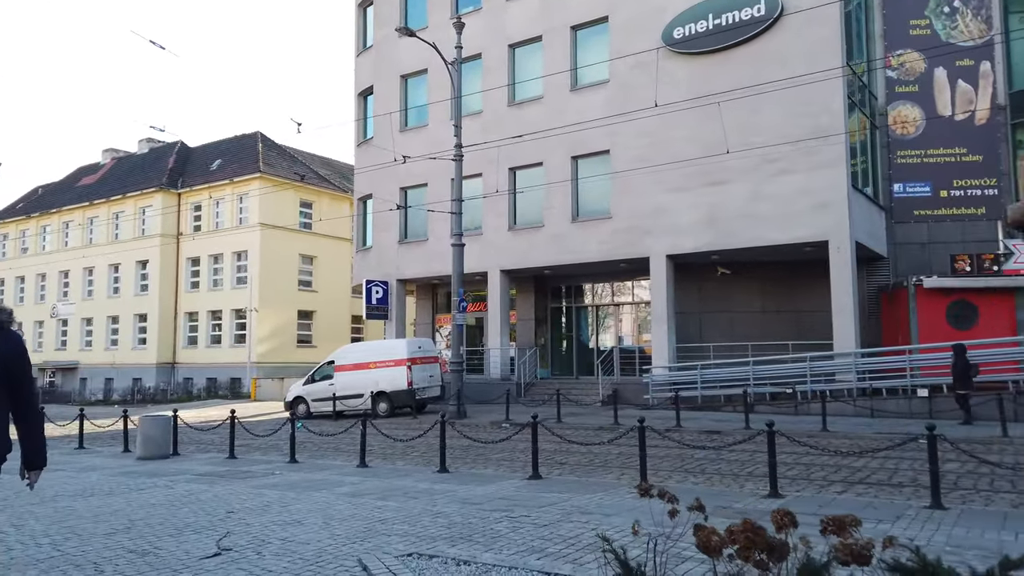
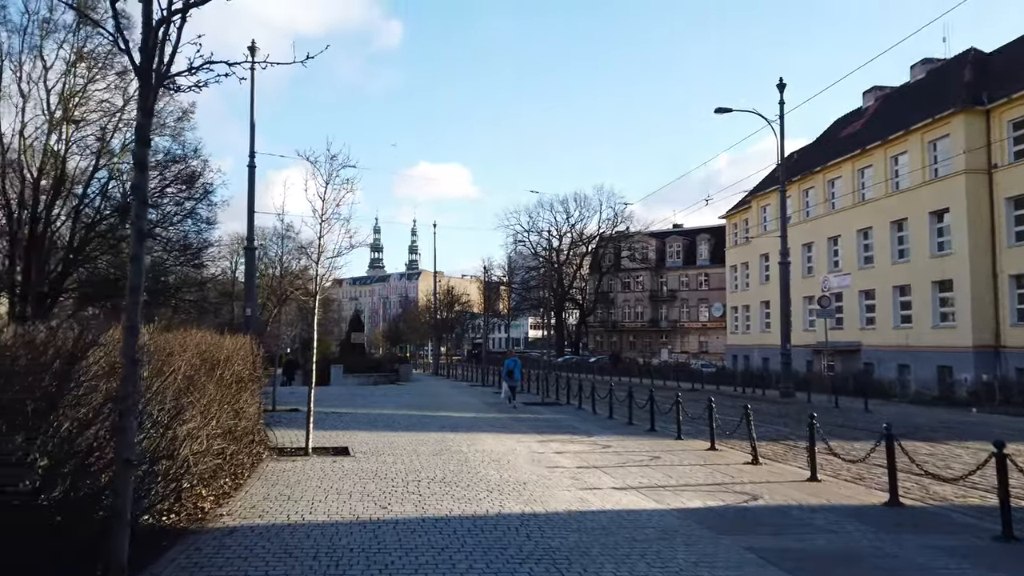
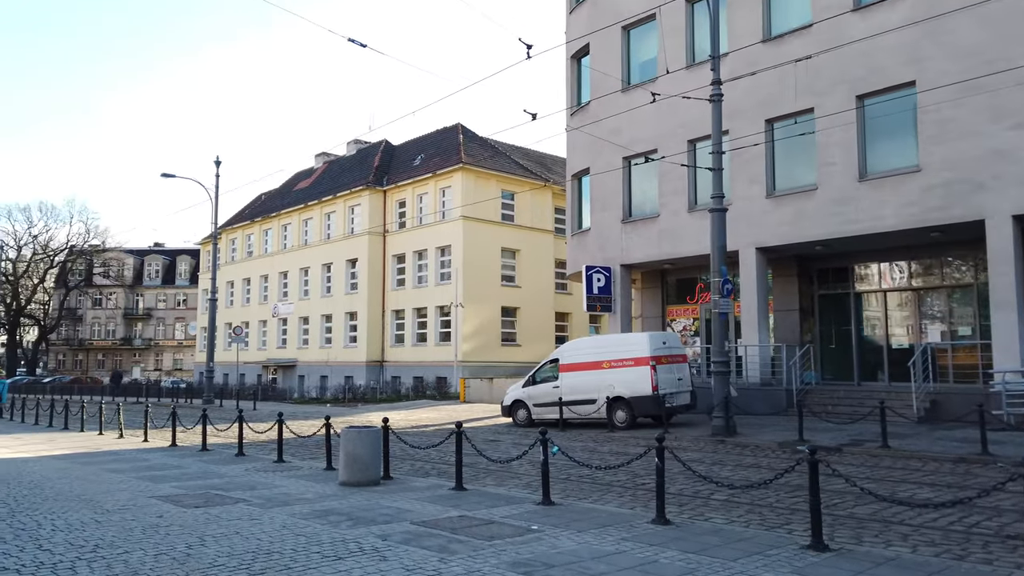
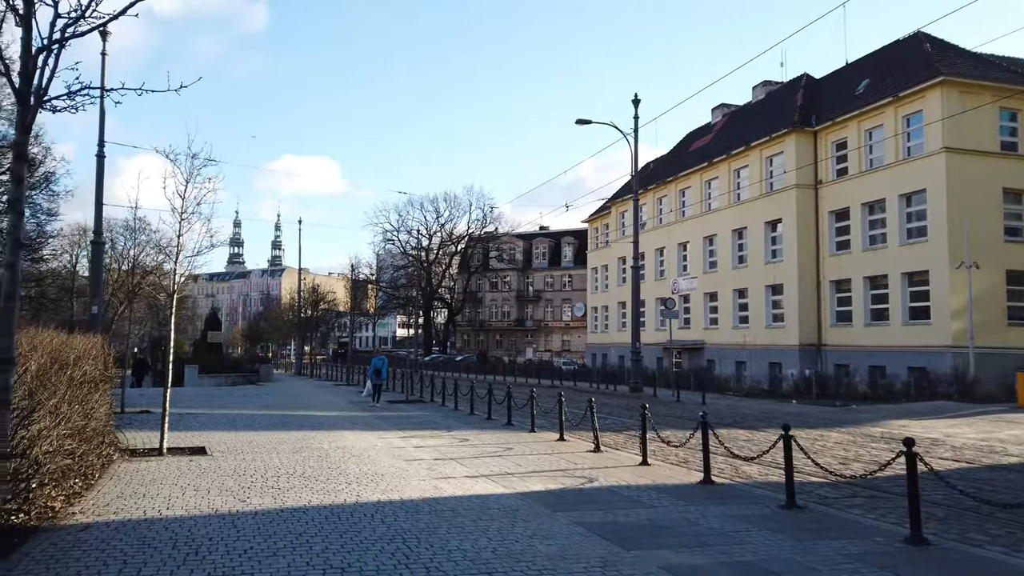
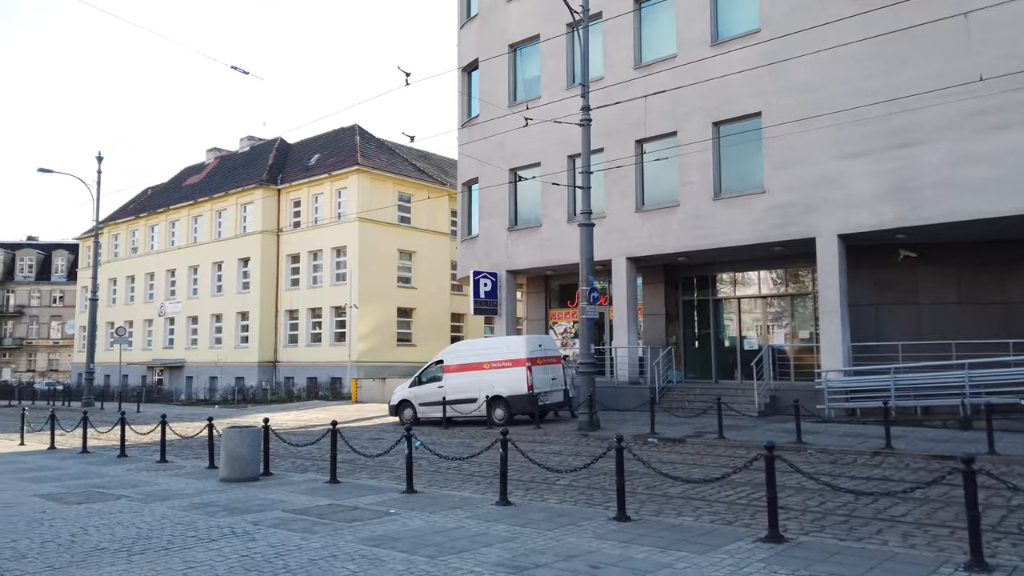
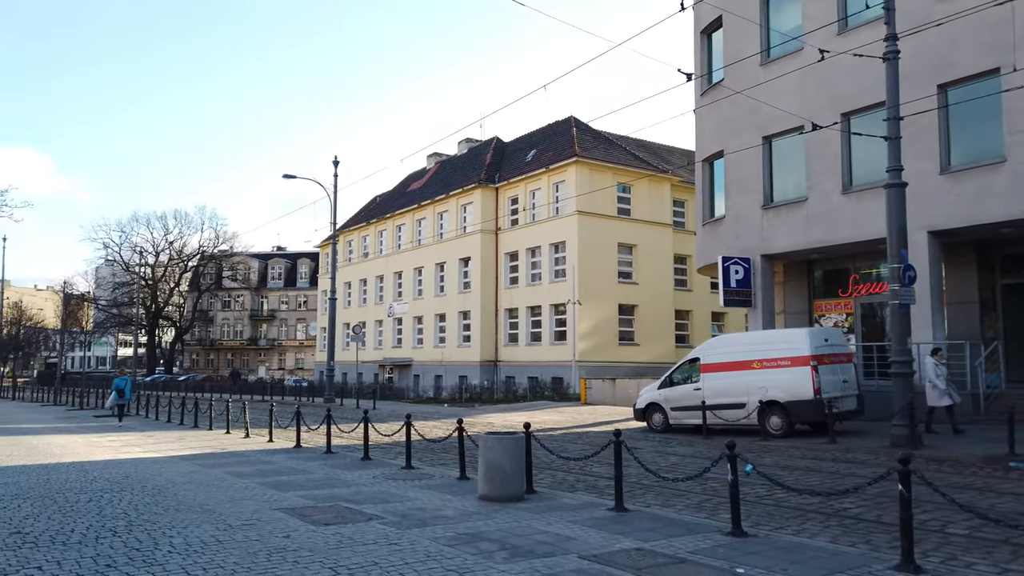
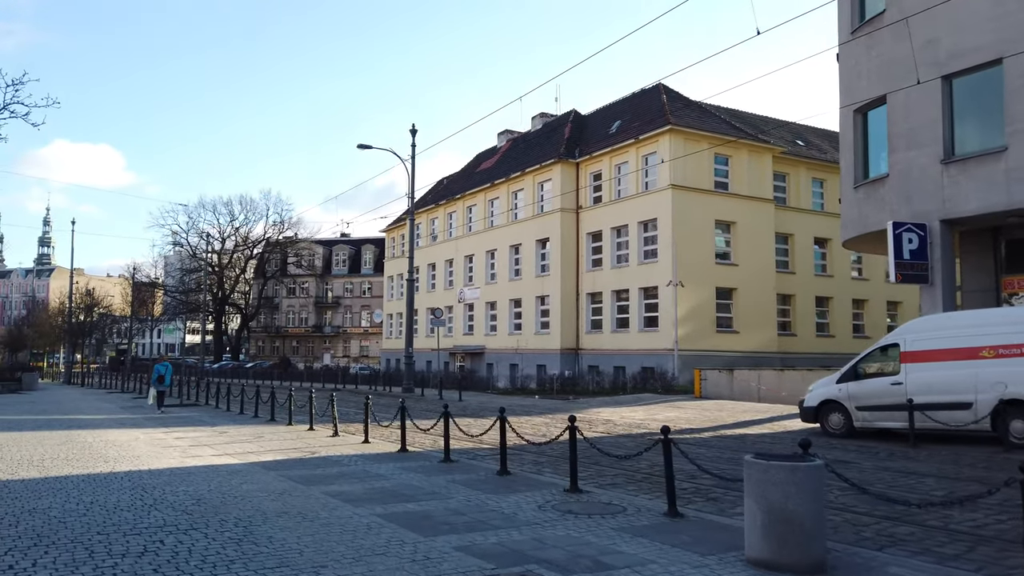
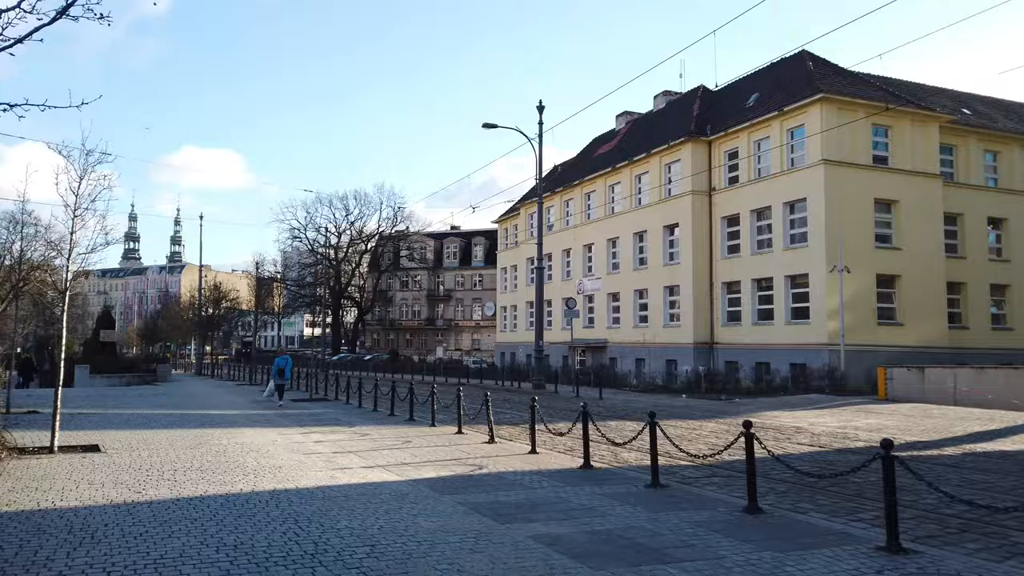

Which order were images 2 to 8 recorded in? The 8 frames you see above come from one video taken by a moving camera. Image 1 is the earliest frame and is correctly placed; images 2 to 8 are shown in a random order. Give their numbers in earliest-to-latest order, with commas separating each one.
5, 3, 6, 7, 8, 4, 2
